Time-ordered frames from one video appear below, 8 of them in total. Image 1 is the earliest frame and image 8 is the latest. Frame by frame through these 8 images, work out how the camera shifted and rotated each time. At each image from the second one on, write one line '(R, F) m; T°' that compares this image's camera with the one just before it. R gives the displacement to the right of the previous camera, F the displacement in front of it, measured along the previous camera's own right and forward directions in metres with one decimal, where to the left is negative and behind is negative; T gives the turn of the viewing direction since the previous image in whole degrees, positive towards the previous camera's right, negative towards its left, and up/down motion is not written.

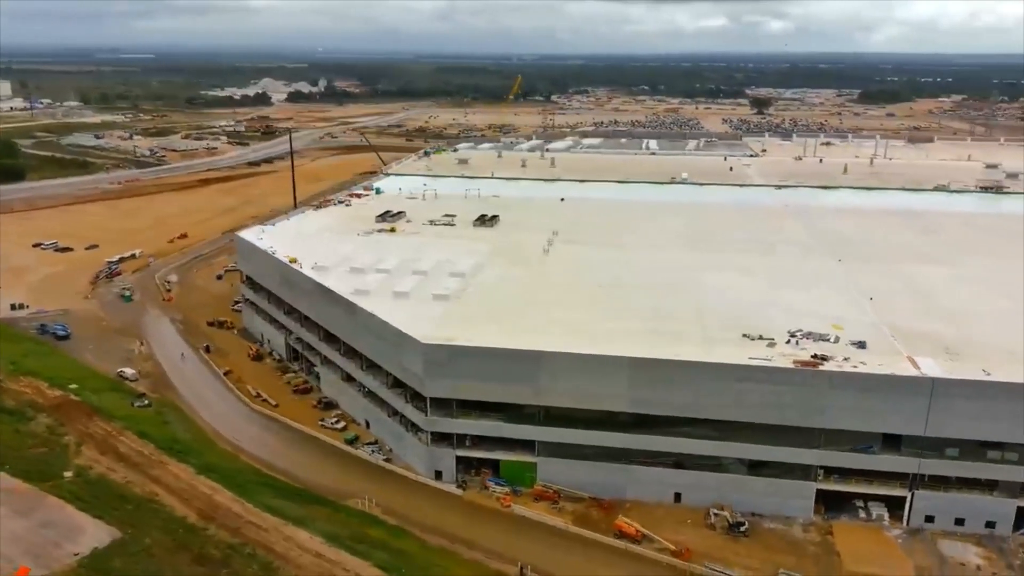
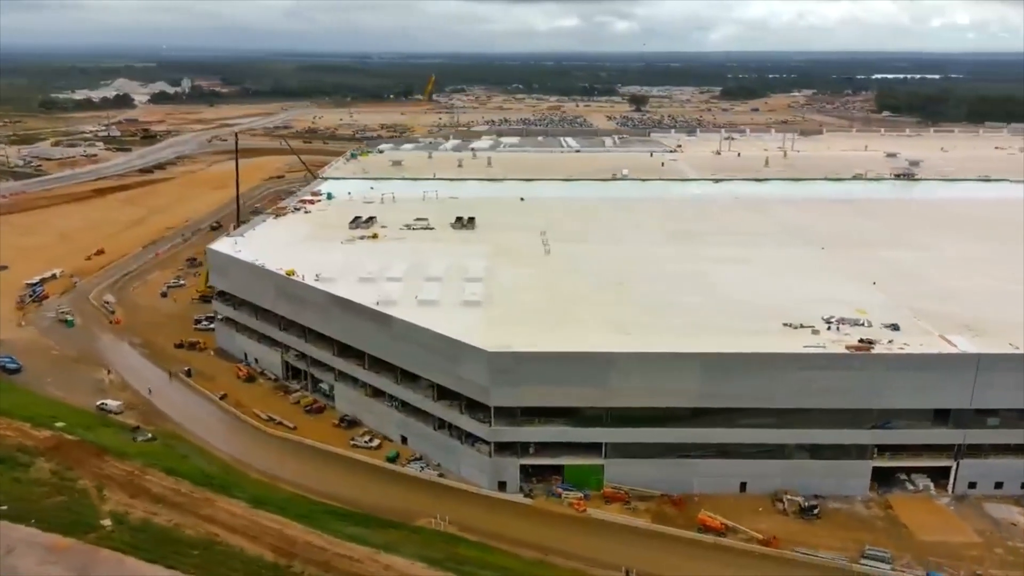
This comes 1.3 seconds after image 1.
(-5.4, +0.9) m; +10°
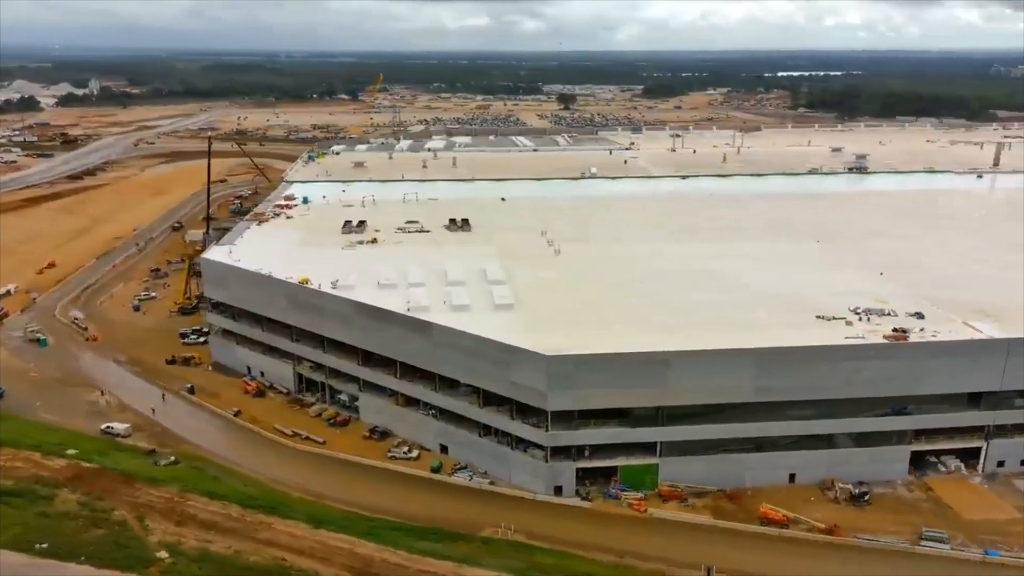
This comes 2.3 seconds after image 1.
(-3.8, +0.5) m; +6°
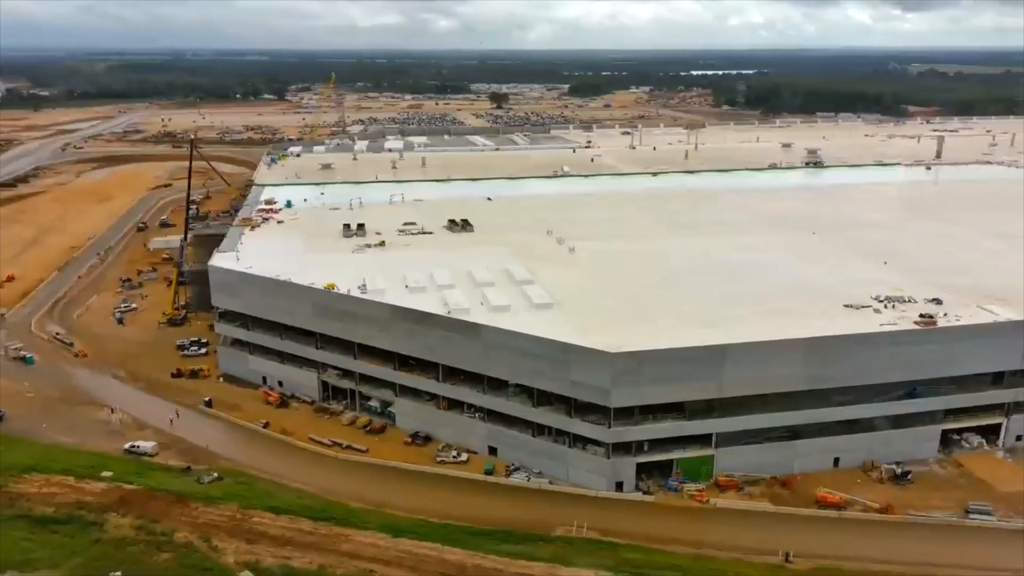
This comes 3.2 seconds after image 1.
(-3.8, +0.2) m; +6°
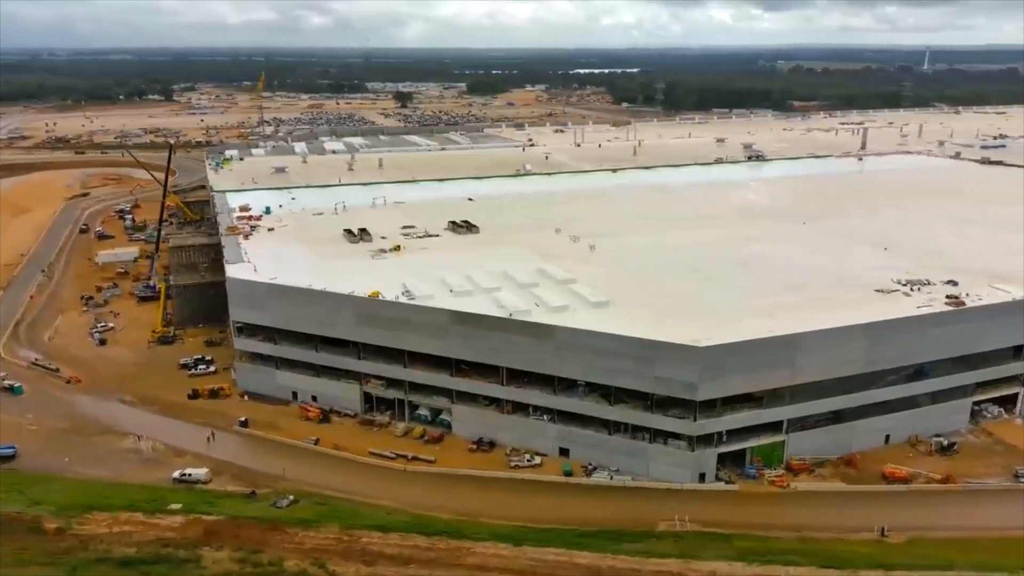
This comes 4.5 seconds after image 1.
(-5.4, +0.6) m; +8°
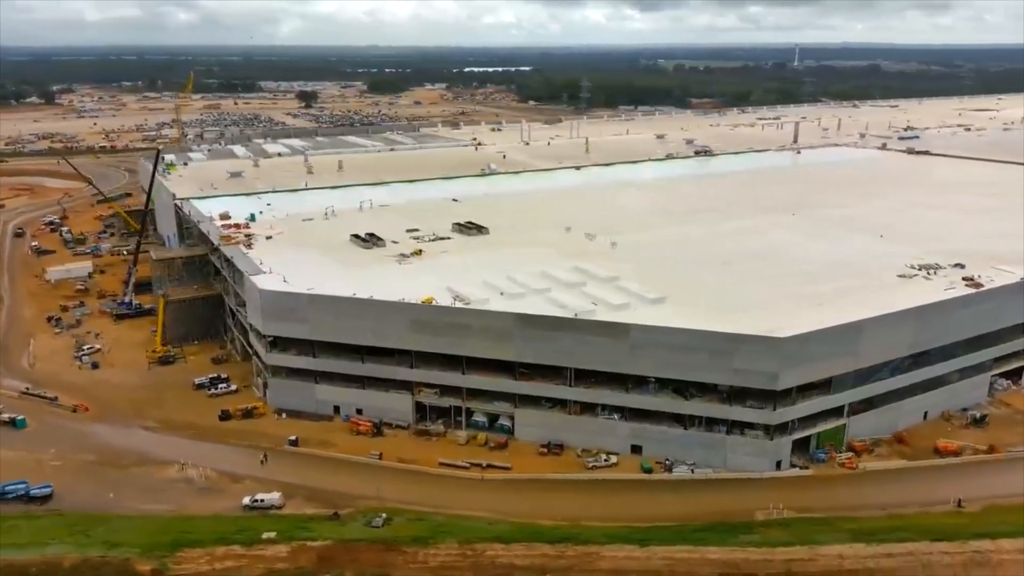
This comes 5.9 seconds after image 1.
(-5.3, +0.7) m; +8°
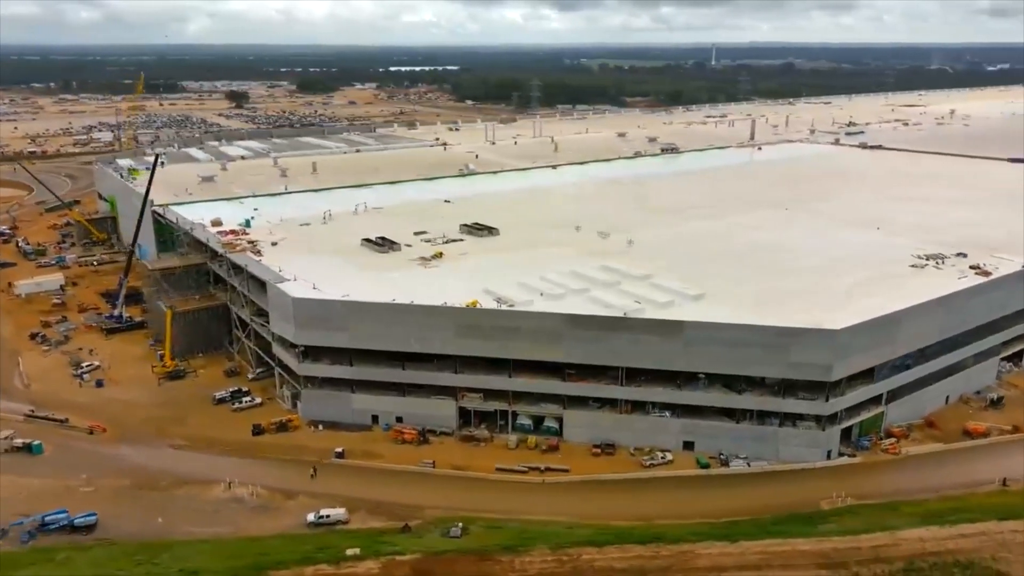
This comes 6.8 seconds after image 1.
(-3.8, +0.4) m; +5°
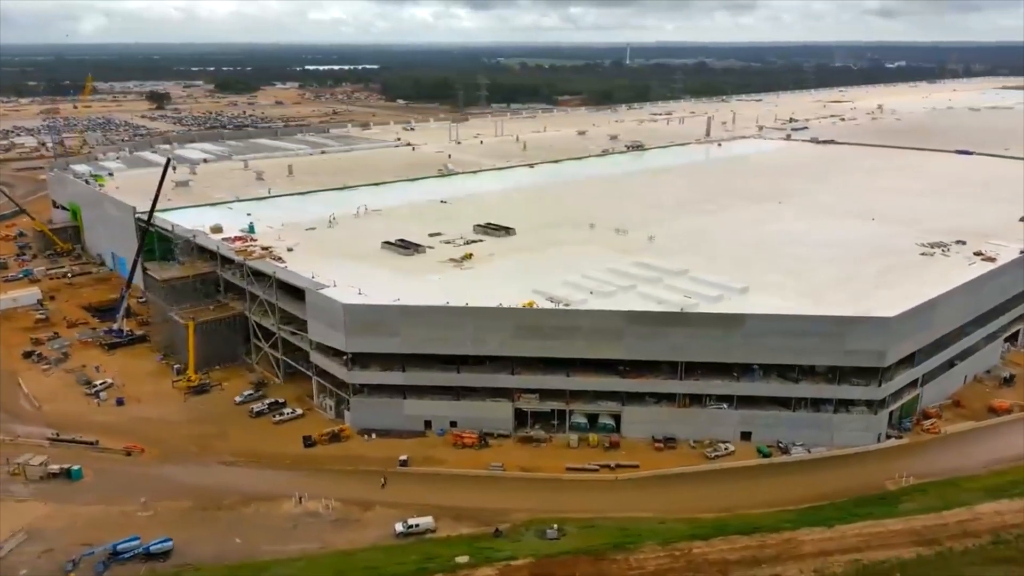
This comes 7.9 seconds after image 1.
(-4.3, +0.3) m; +6°
